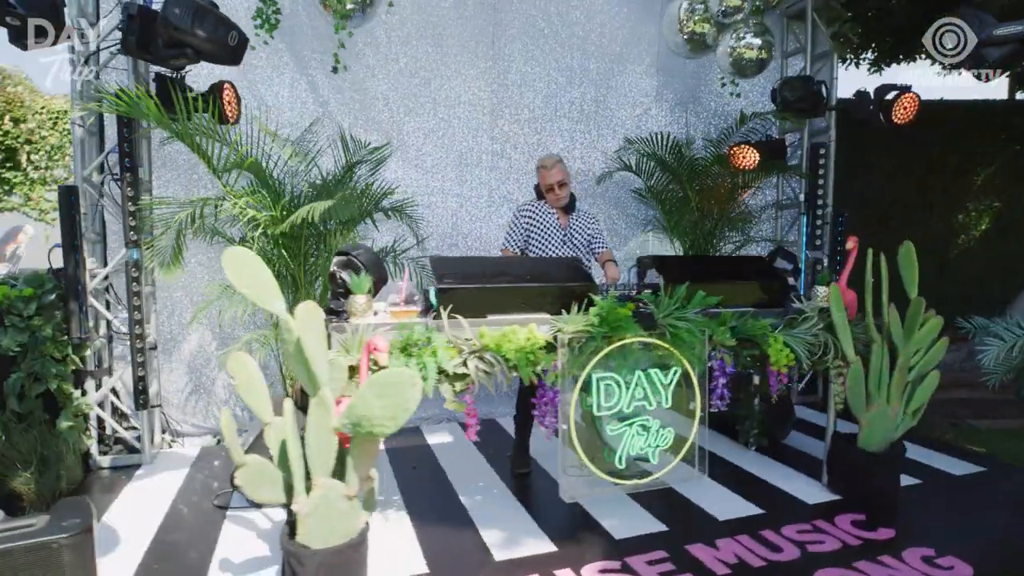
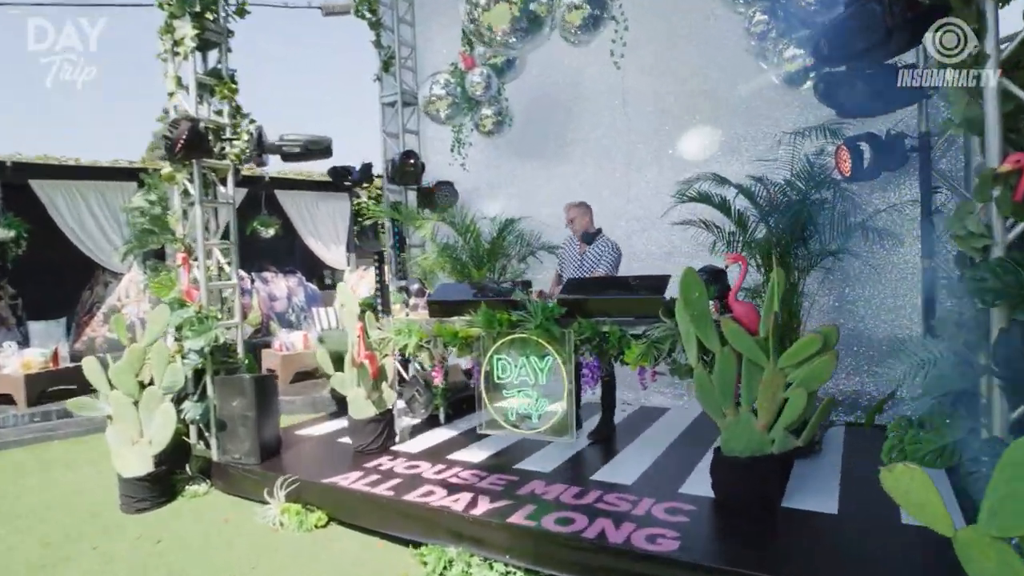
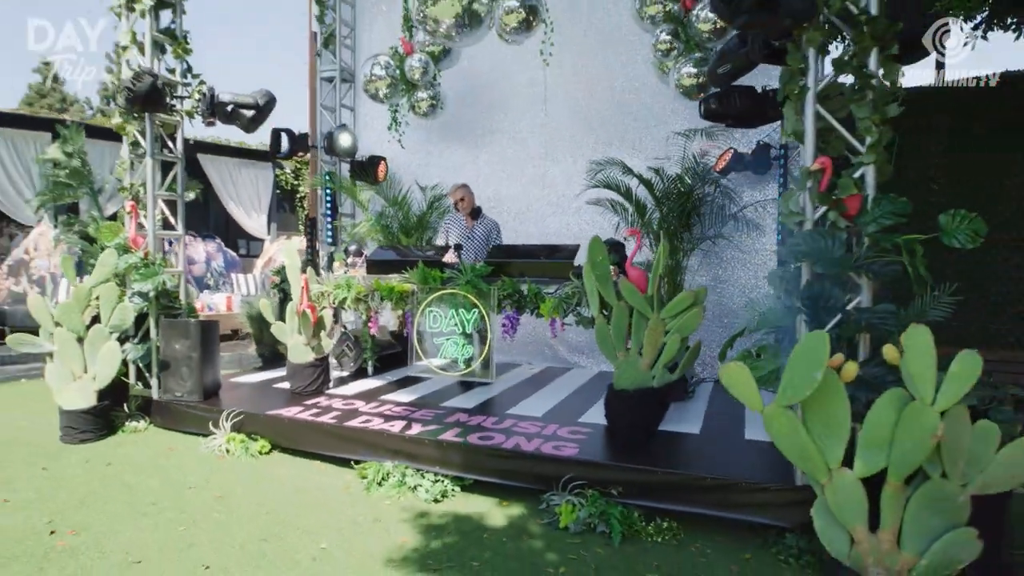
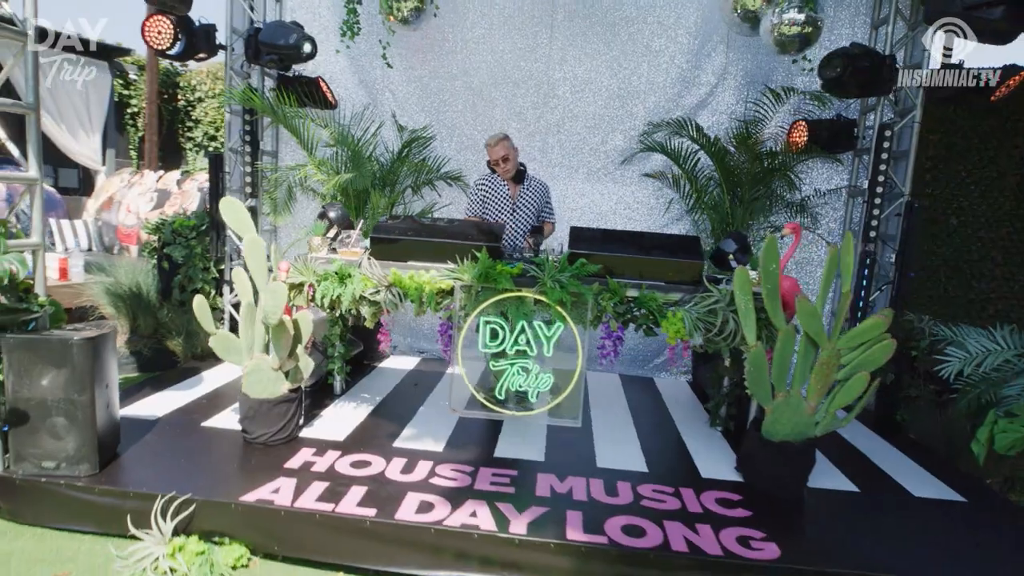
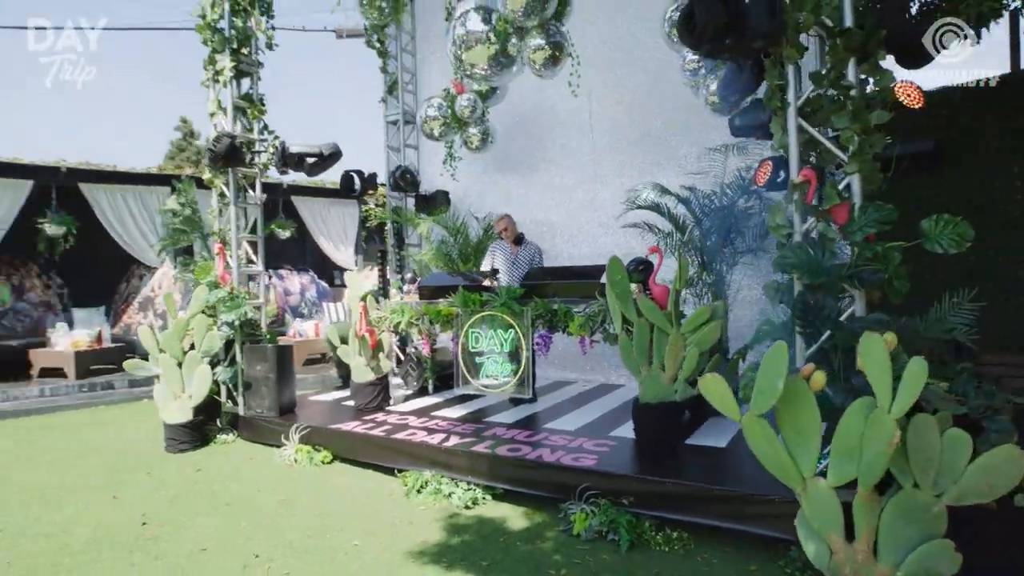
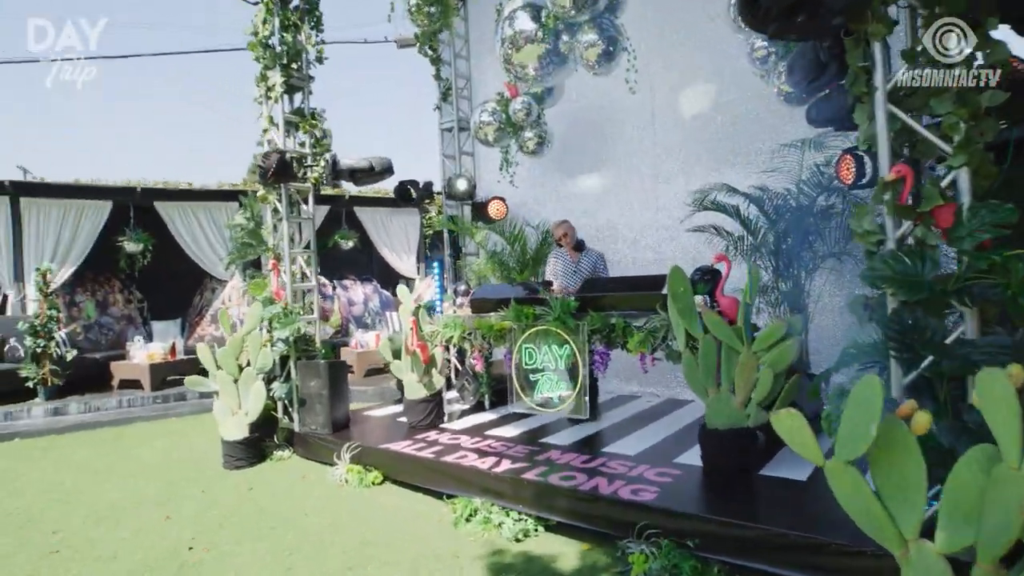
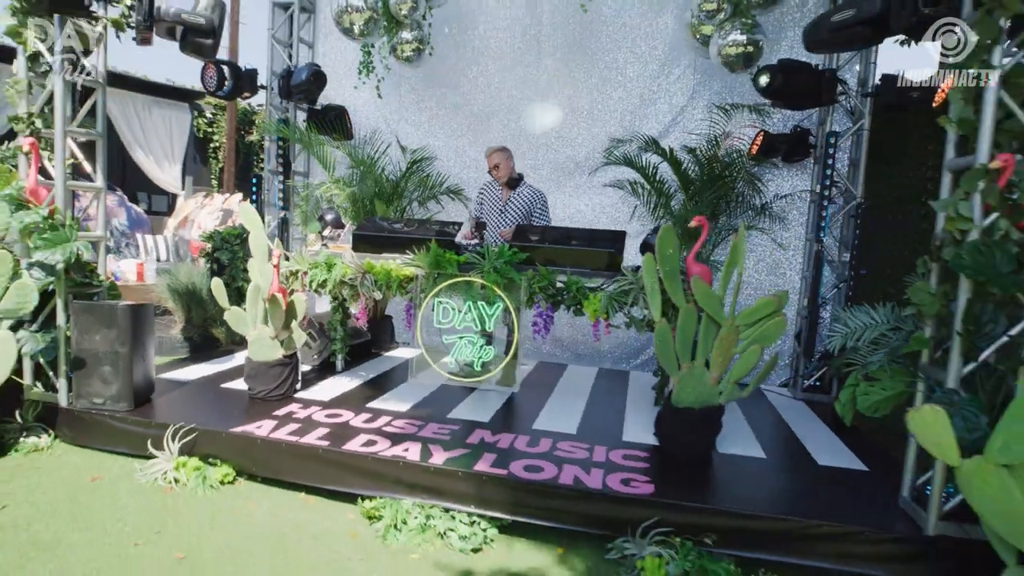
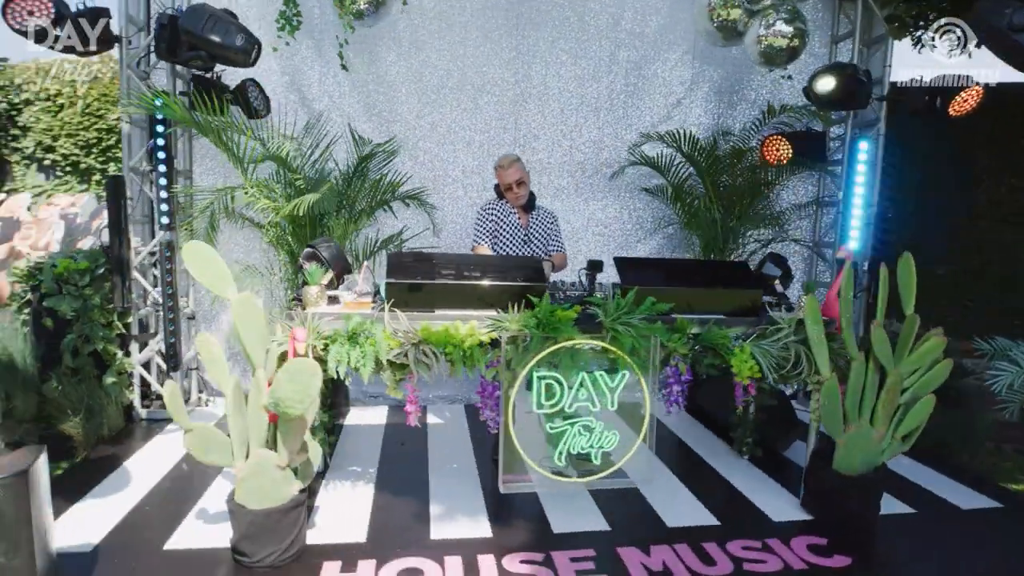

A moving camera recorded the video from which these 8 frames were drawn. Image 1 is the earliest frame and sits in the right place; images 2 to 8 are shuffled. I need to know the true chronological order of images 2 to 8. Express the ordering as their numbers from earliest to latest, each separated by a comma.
8, 4, 7, 3, 5, 6, 2
